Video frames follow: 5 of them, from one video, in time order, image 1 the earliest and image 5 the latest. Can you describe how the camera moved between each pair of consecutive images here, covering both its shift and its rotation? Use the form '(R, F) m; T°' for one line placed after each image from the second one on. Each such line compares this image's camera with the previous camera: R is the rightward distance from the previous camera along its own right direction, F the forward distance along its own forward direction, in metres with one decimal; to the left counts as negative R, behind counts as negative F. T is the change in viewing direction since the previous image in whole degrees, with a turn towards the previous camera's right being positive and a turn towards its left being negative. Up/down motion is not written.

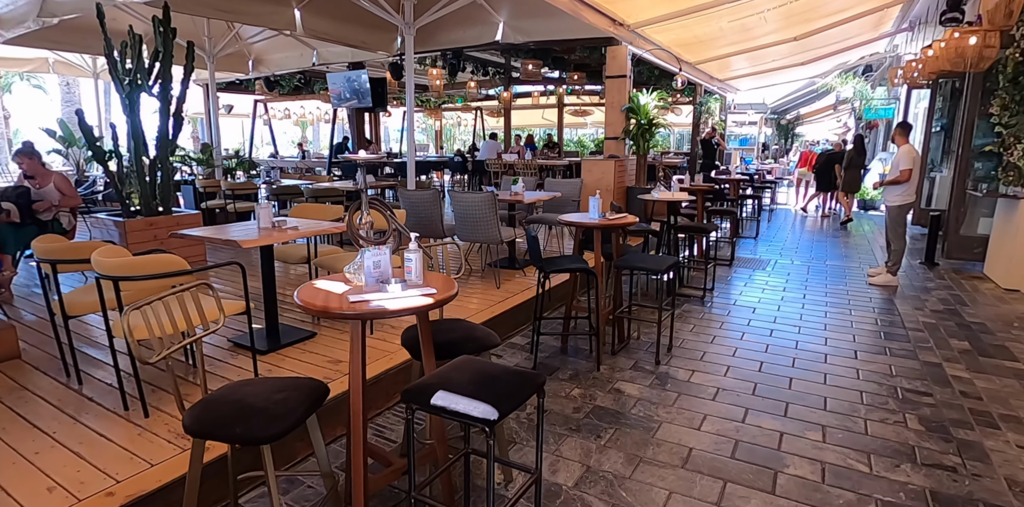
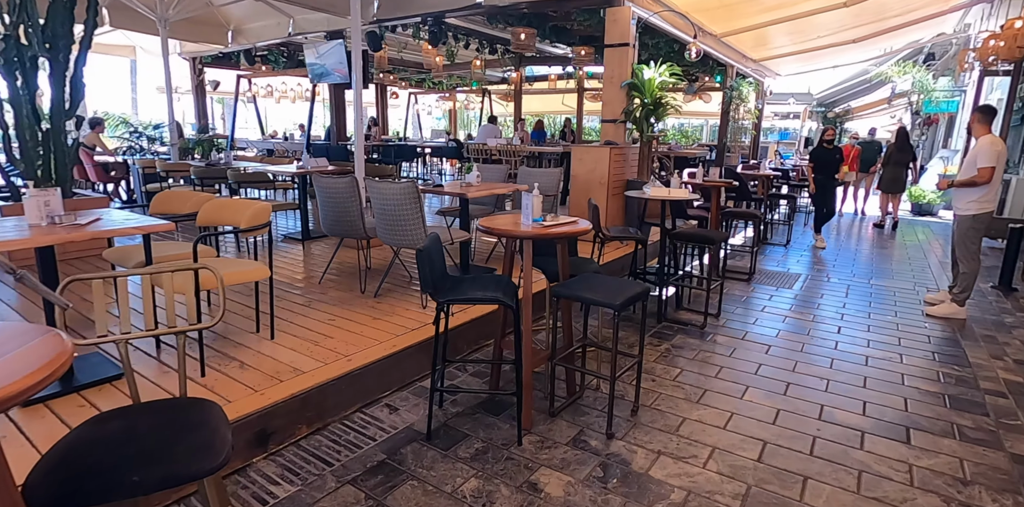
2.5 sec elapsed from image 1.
(+0.7, +1.2) m; -3°
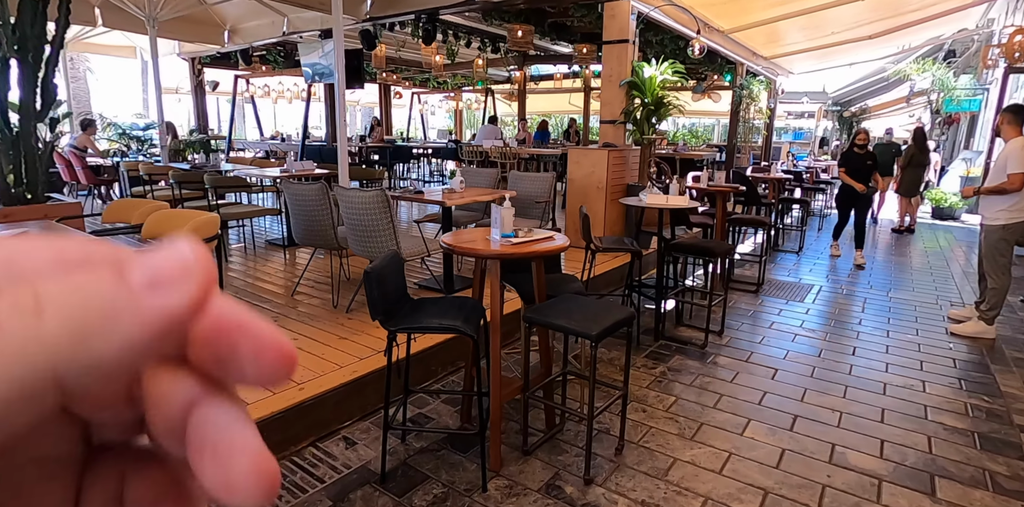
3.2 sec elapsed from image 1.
(+0.2, +0.3) m; -1°
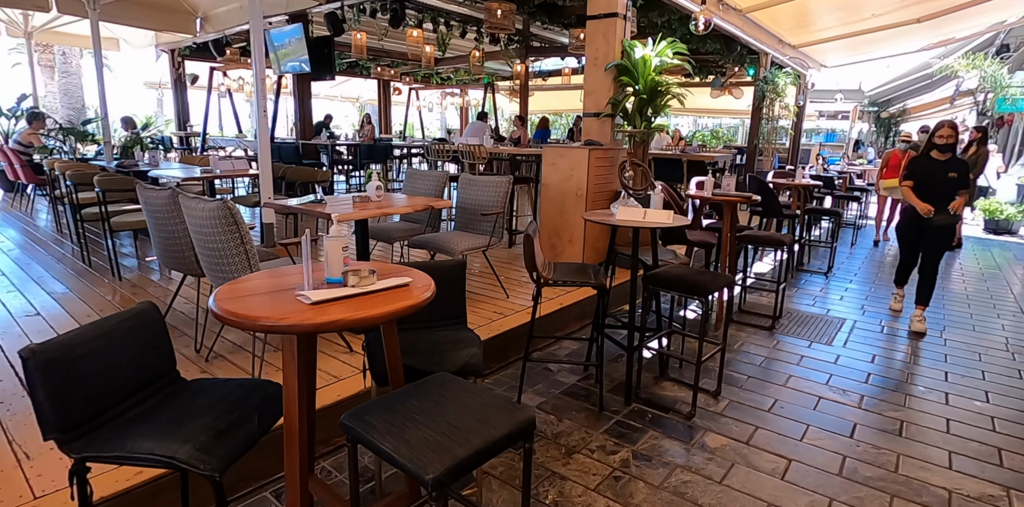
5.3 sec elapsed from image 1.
(+0.5, +1.0) m; -2°
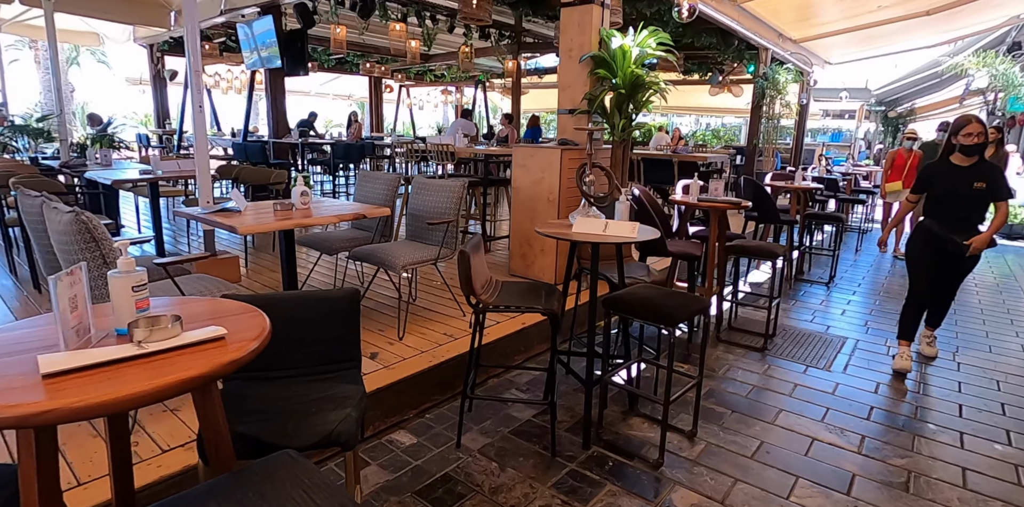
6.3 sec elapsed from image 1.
(+0.3, +0.4) m; -1°
